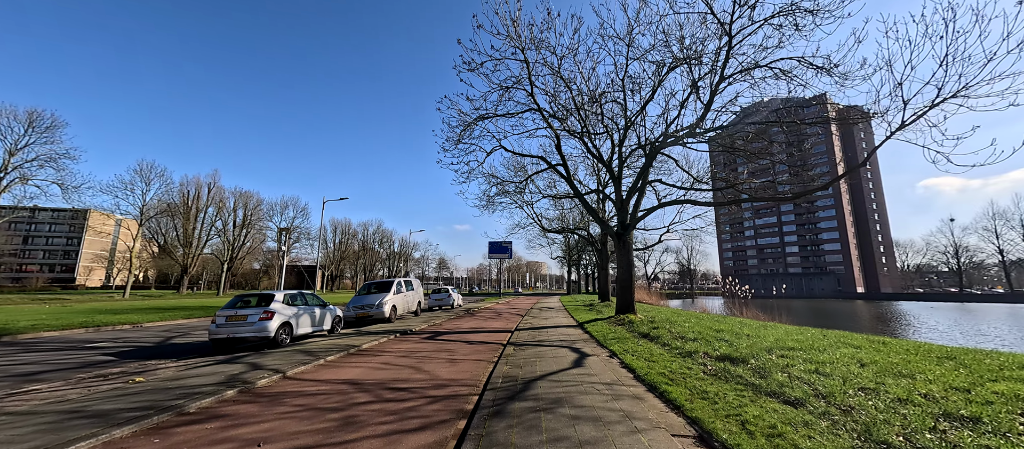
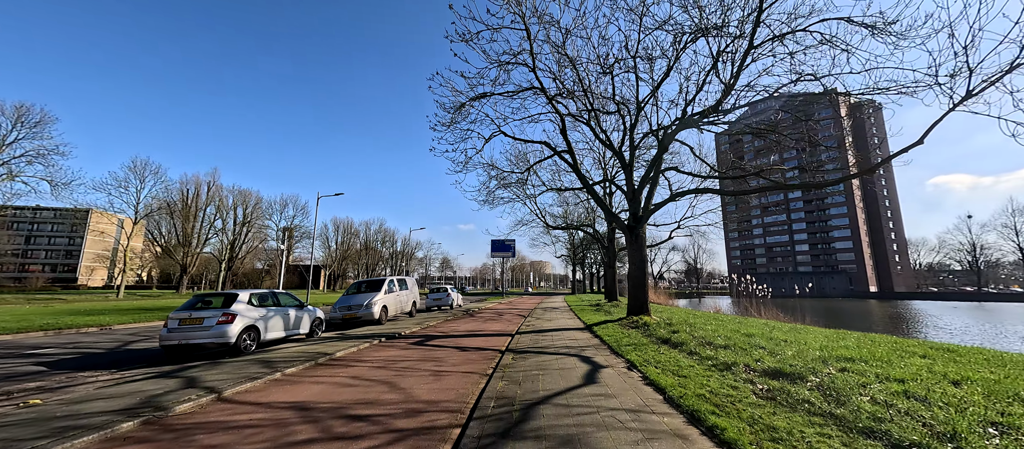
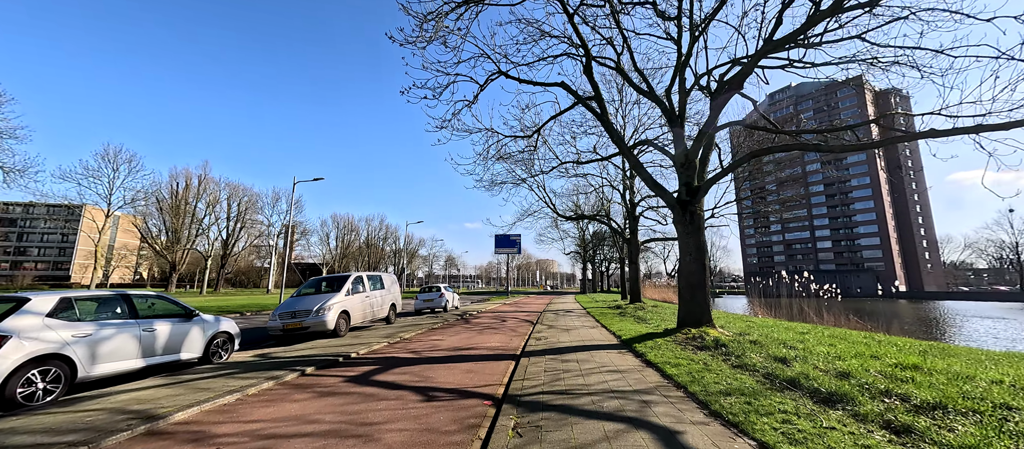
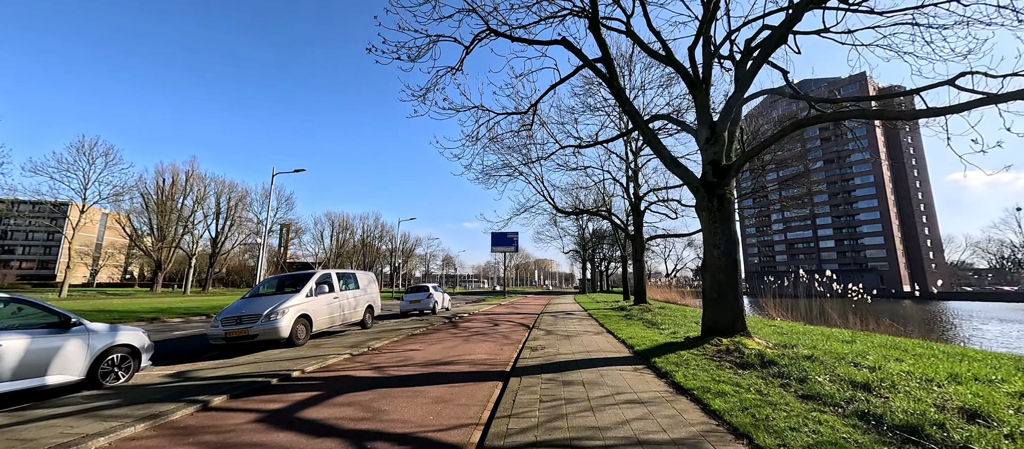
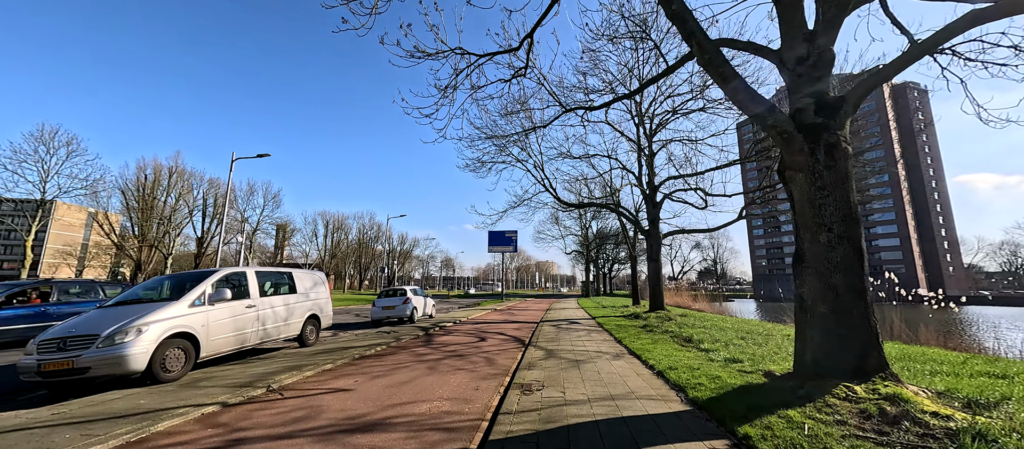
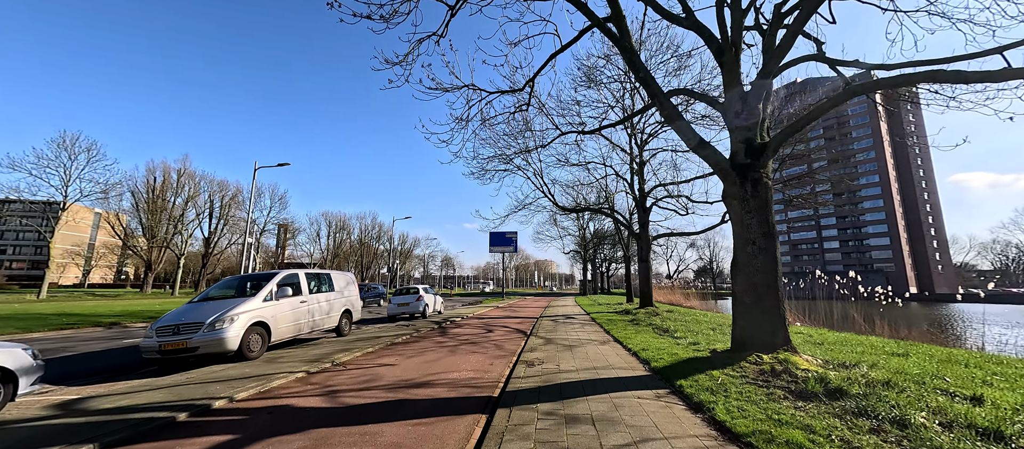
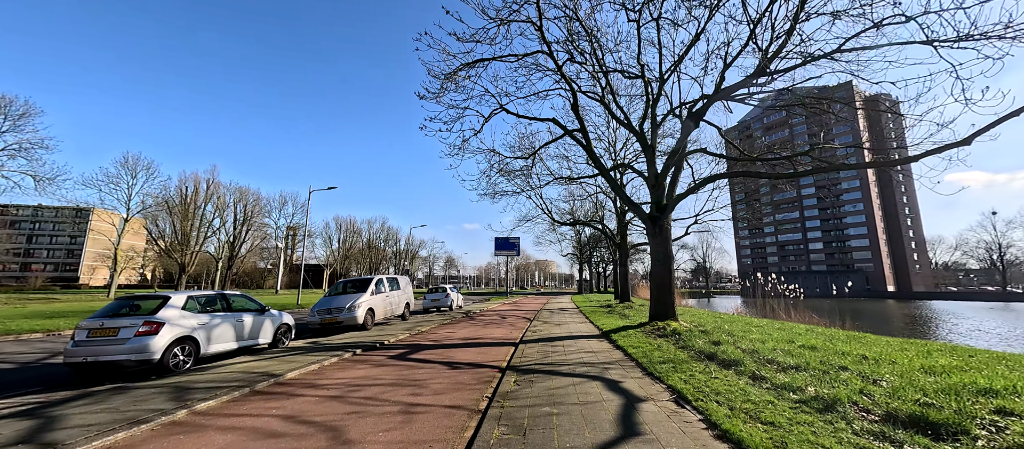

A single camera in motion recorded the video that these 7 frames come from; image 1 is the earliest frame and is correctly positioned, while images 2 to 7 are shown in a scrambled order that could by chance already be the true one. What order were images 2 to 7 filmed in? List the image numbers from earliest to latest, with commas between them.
2, 7, 3, 4, 6, 5
